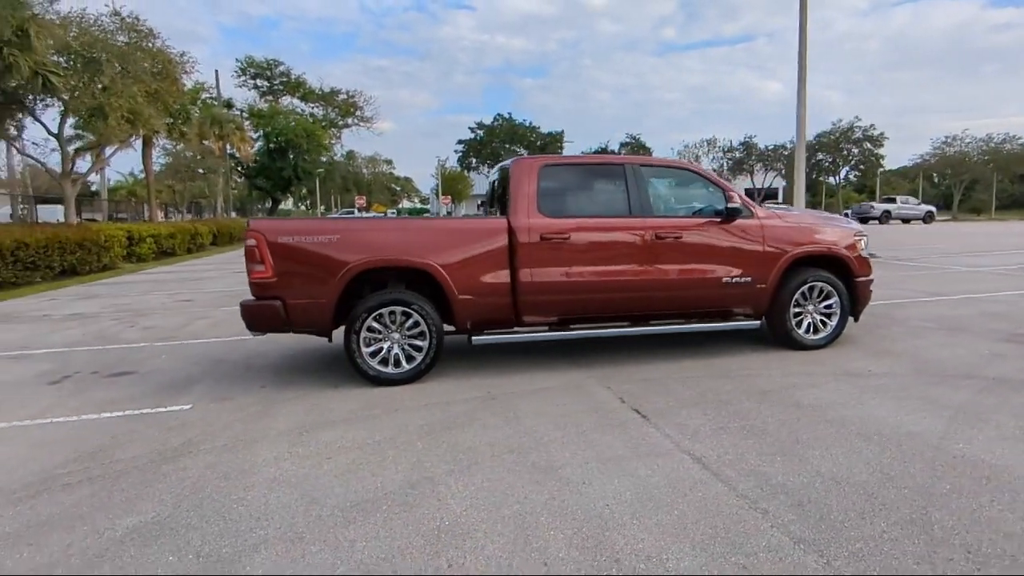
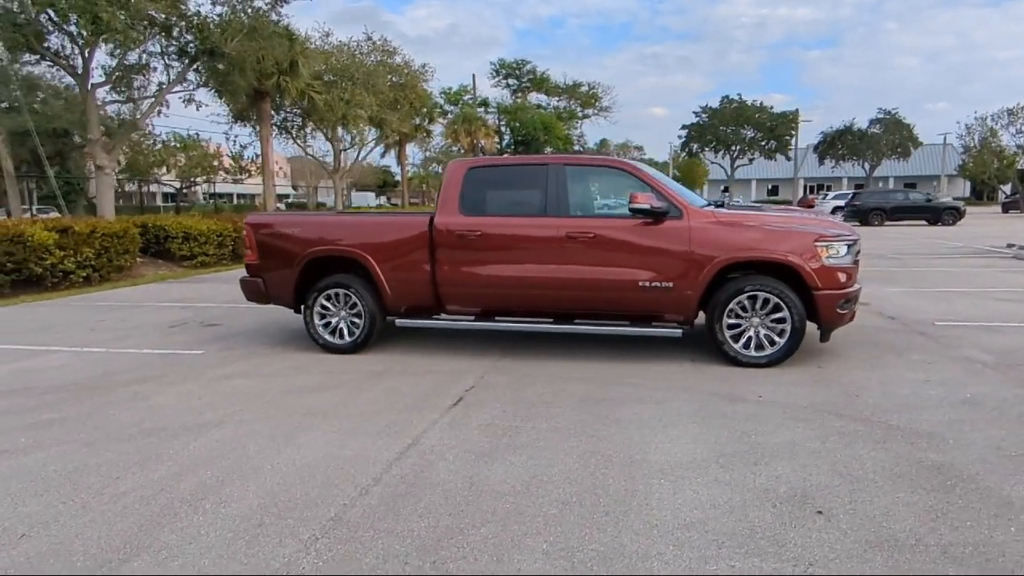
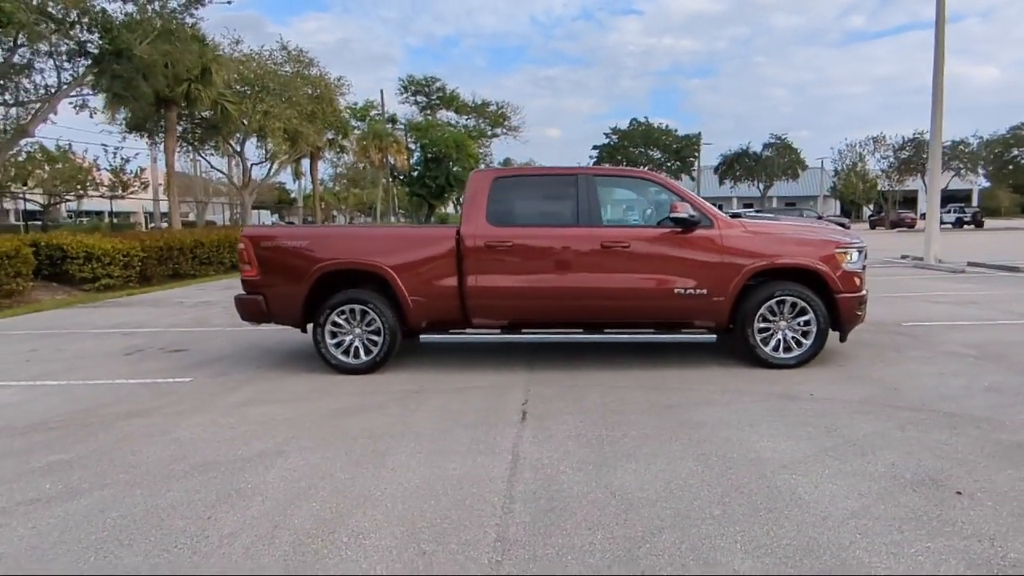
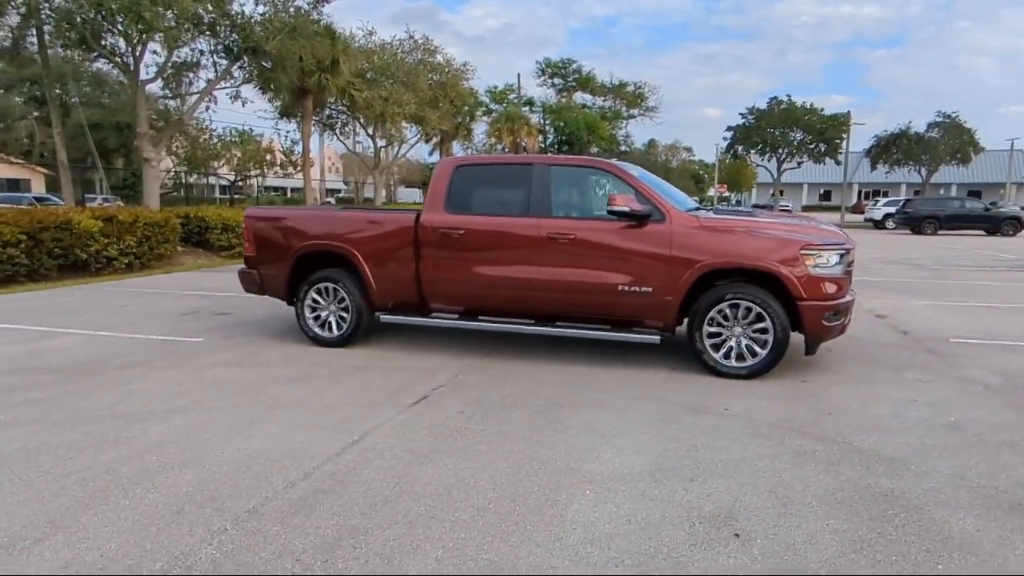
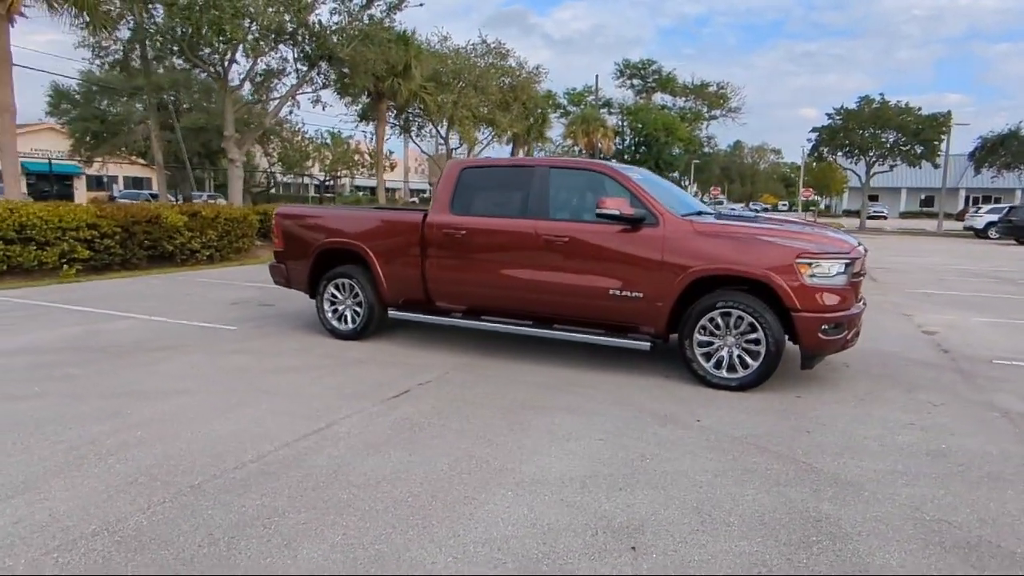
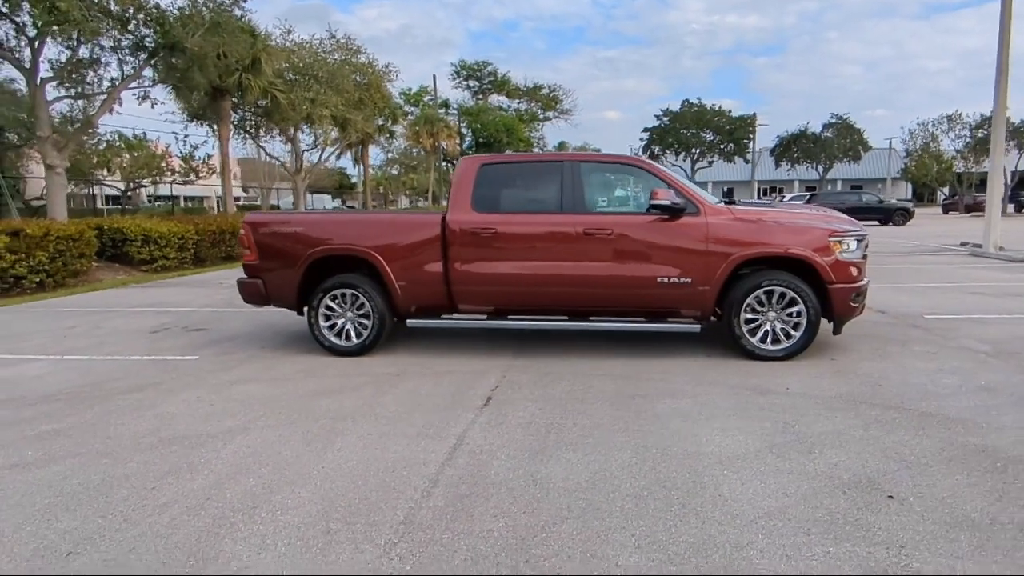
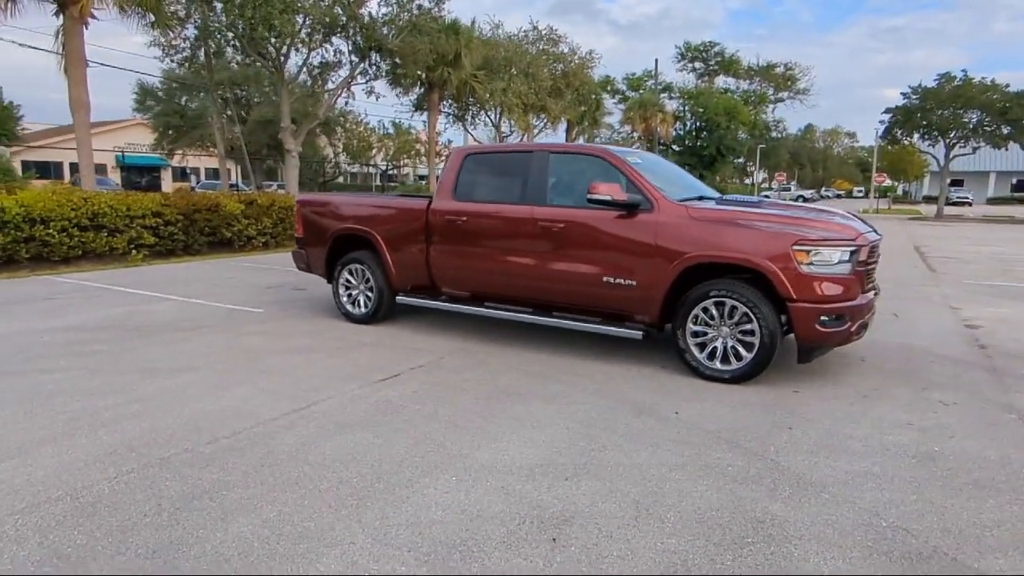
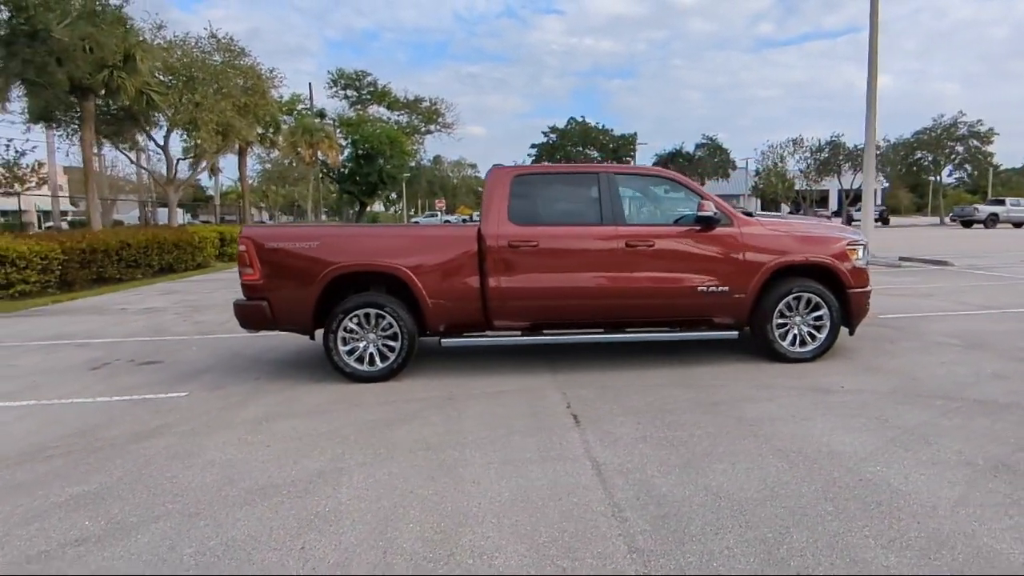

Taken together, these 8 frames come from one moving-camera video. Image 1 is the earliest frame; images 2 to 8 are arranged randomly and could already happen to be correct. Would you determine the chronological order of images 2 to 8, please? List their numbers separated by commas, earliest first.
8, 3, 6, 2, 4, 5, 7
